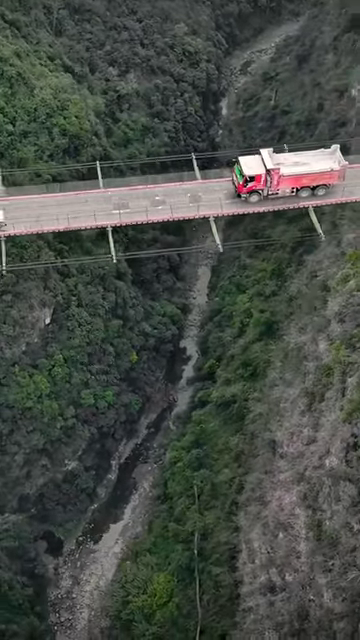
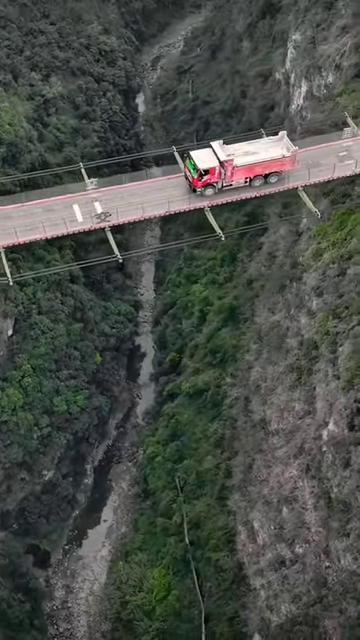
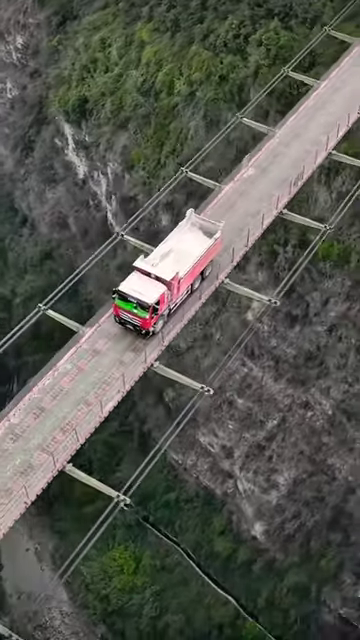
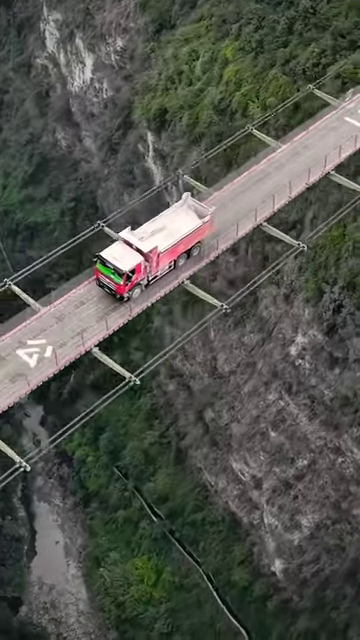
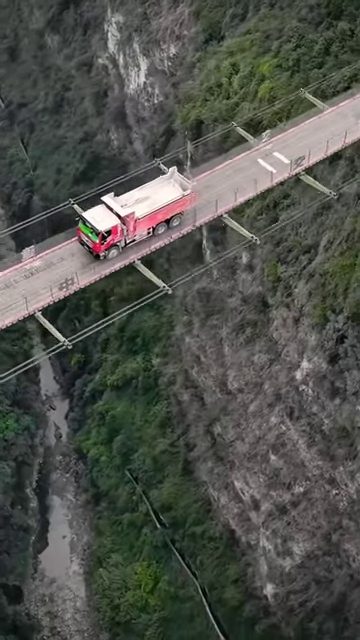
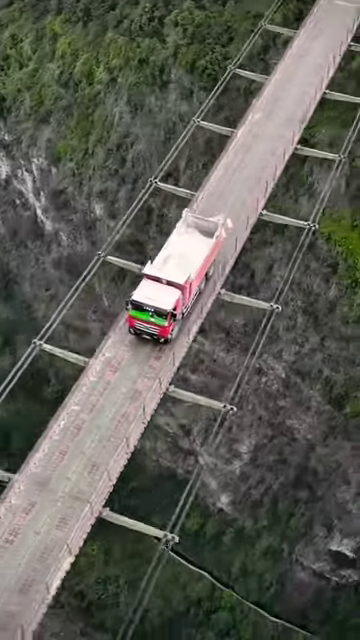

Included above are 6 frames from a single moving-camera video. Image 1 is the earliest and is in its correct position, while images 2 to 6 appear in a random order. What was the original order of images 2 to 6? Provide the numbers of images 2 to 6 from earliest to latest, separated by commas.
2, 5, 4, 3, 6
